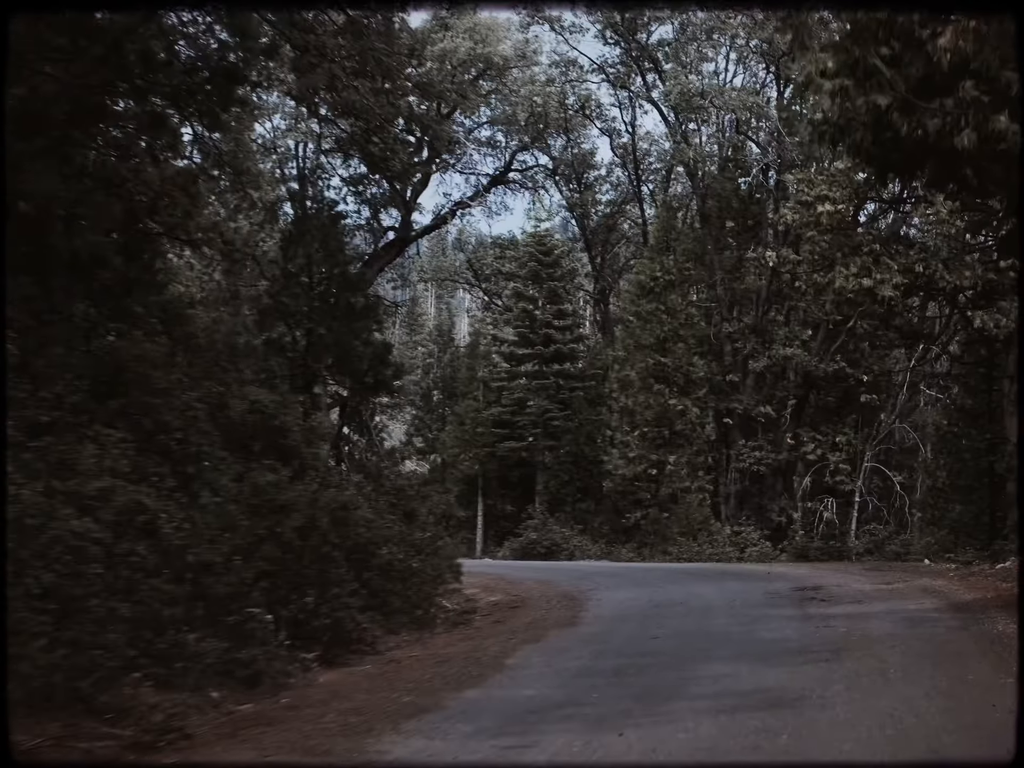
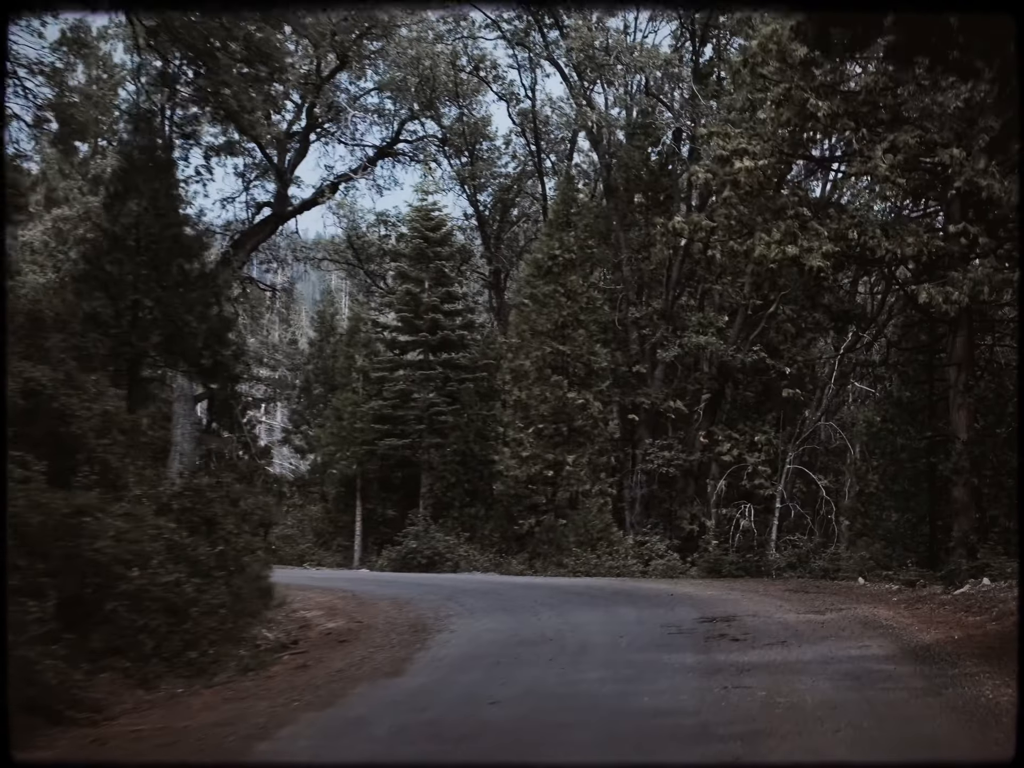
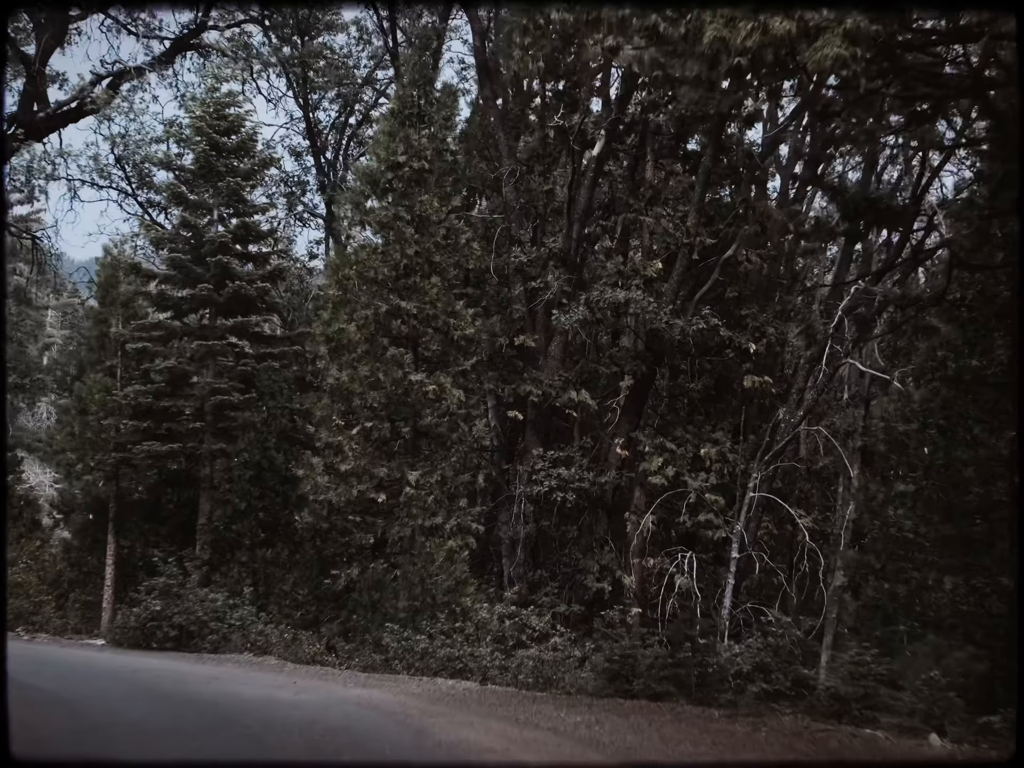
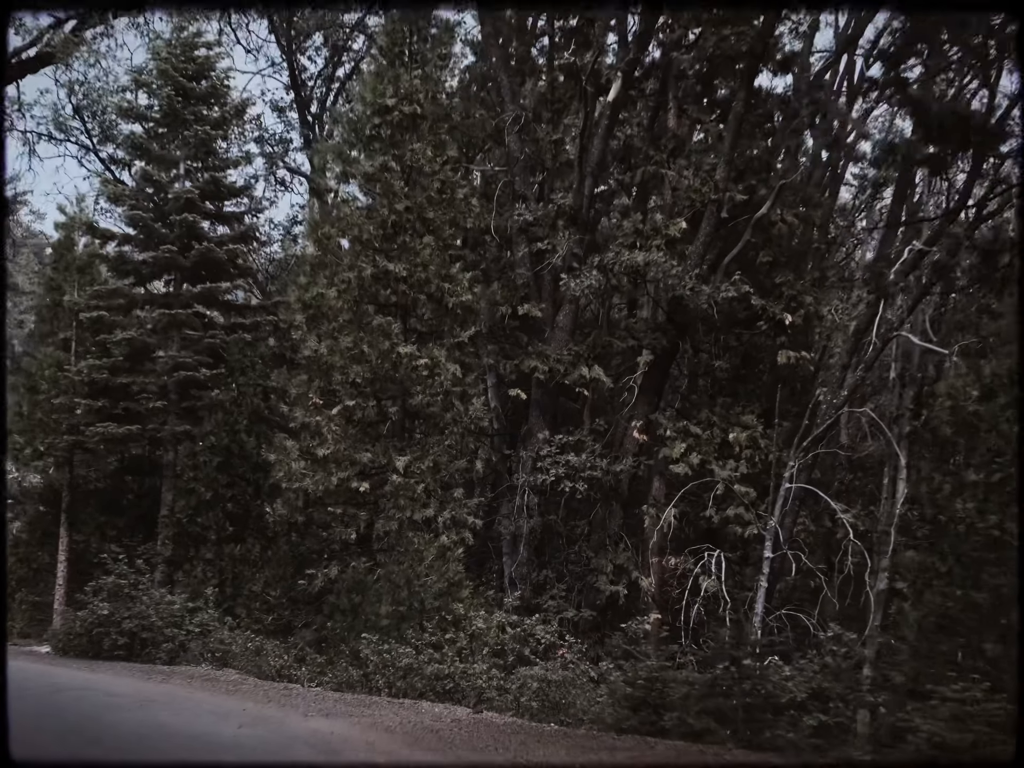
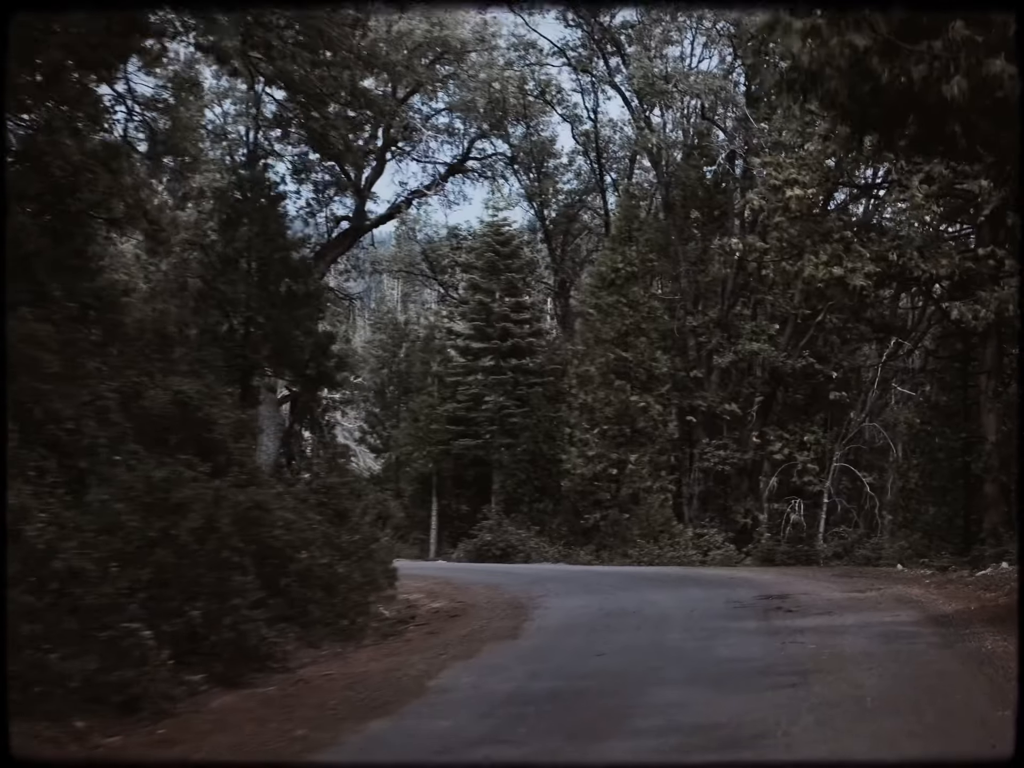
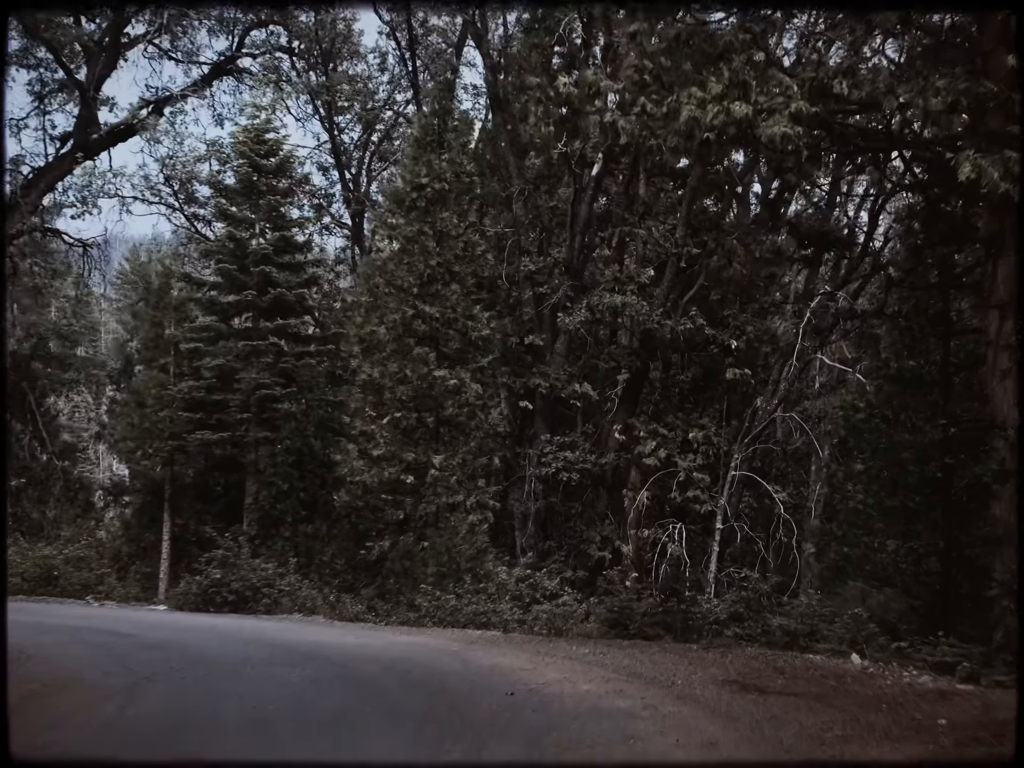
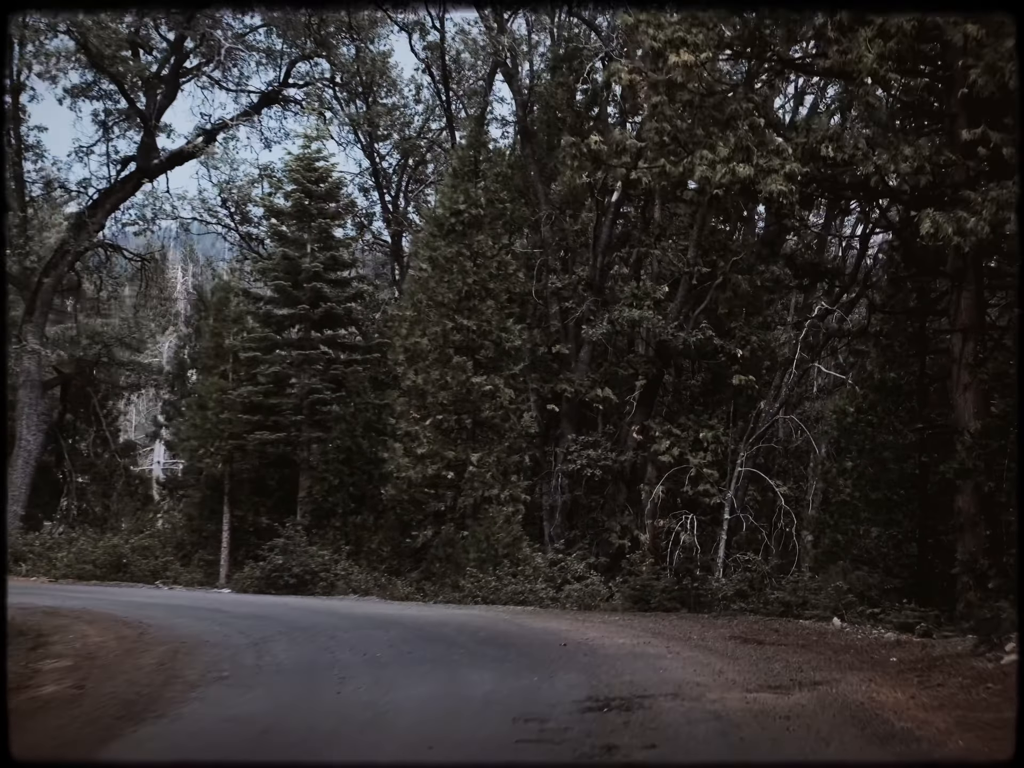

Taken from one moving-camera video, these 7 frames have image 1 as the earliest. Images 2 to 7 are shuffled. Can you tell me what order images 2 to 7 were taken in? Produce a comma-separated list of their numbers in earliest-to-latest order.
5, 2, 7, 6, 3, 4
